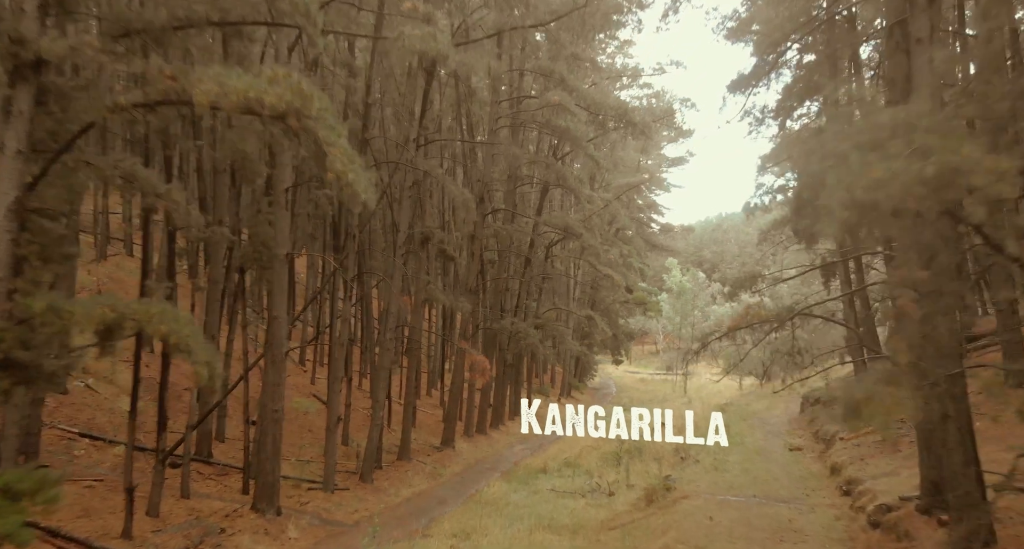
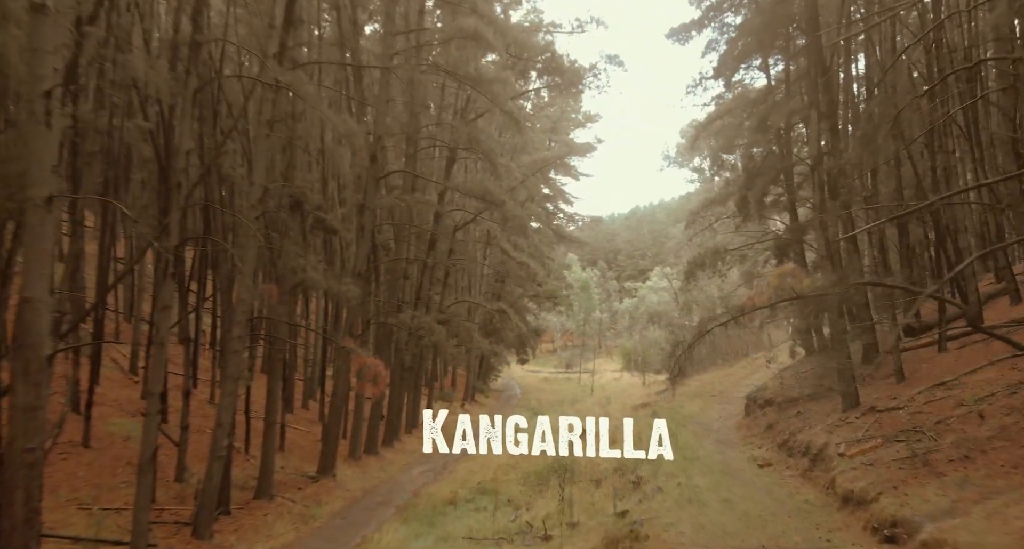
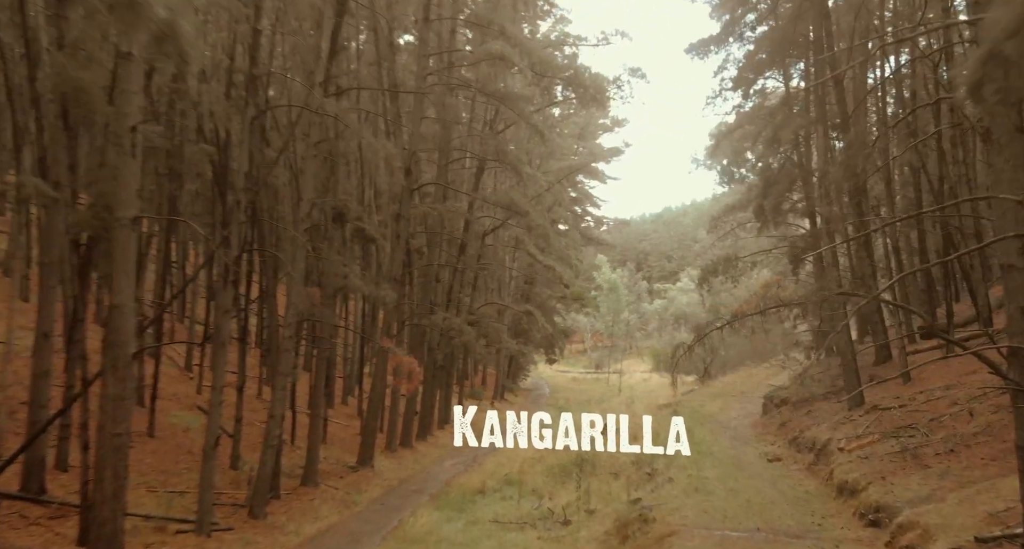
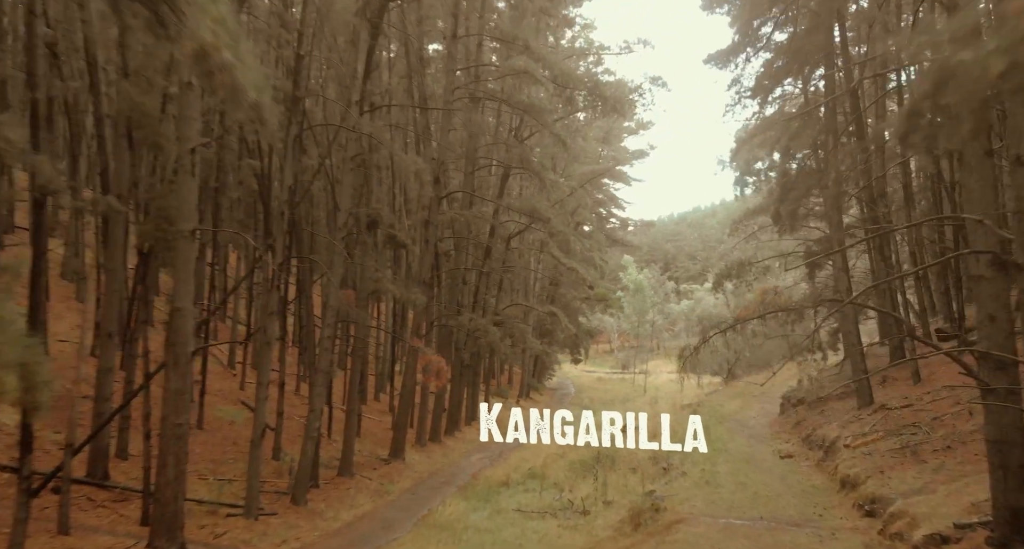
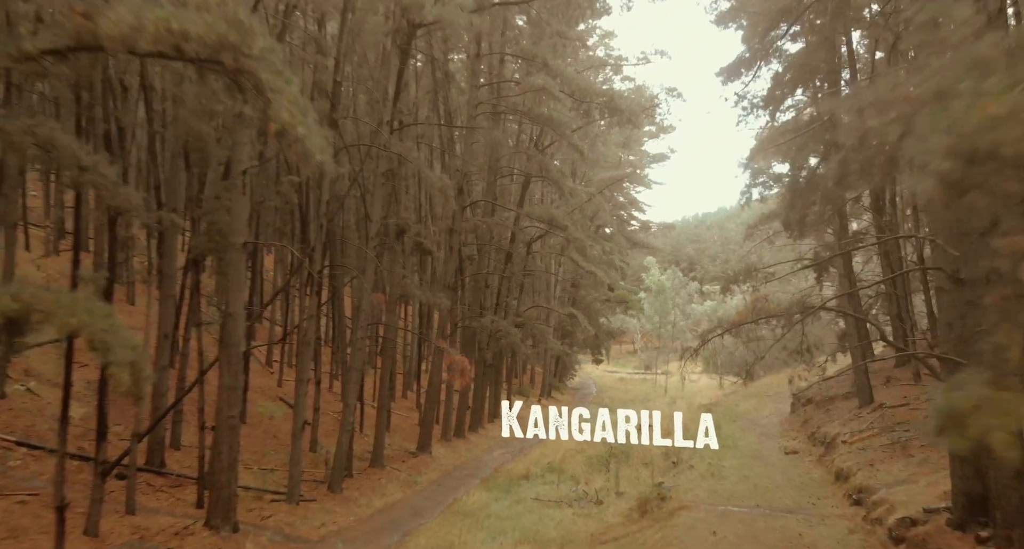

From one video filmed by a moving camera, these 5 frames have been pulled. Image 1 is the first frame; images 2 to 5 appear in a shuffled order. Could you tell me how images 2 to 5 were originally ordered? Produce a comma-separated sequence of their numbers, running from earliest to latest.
5, 4, 3, 2
